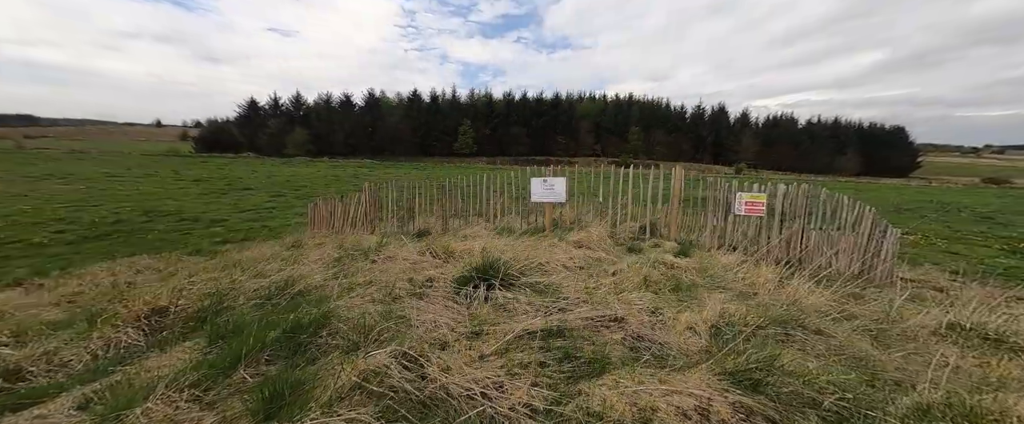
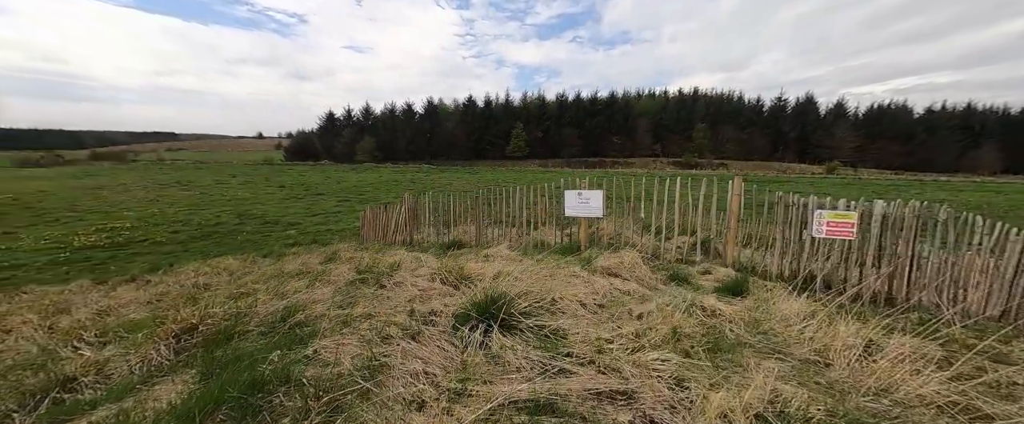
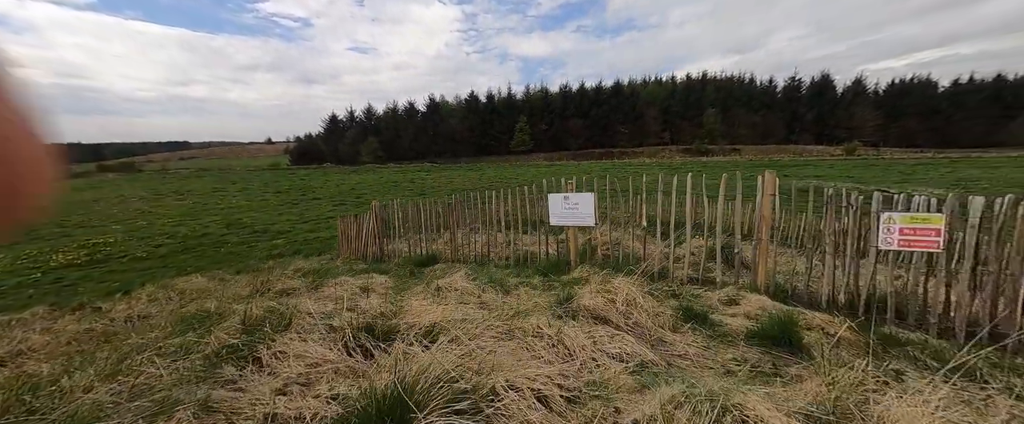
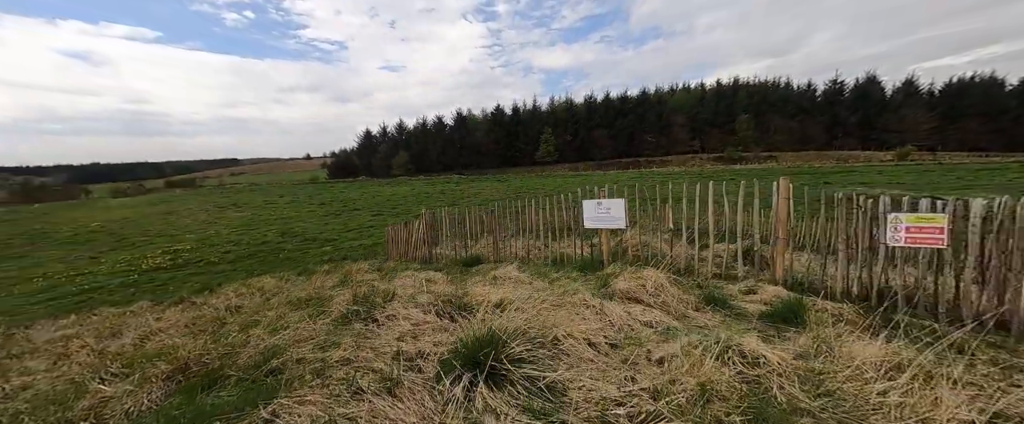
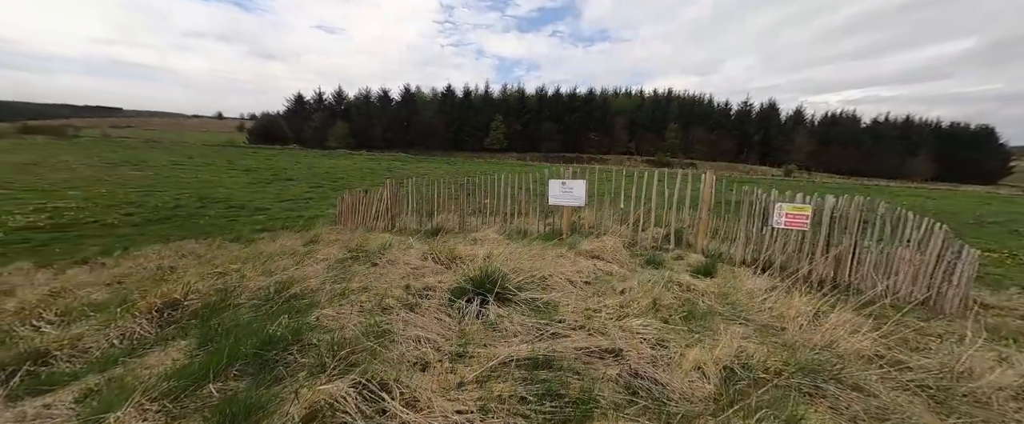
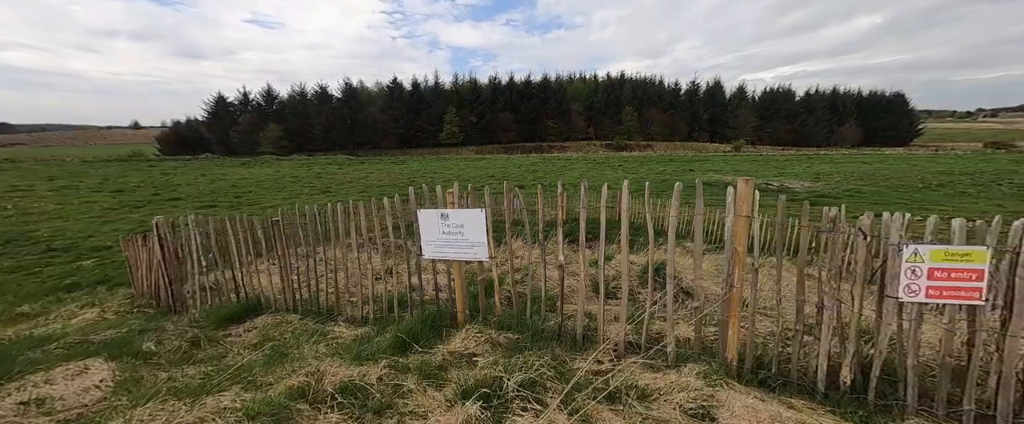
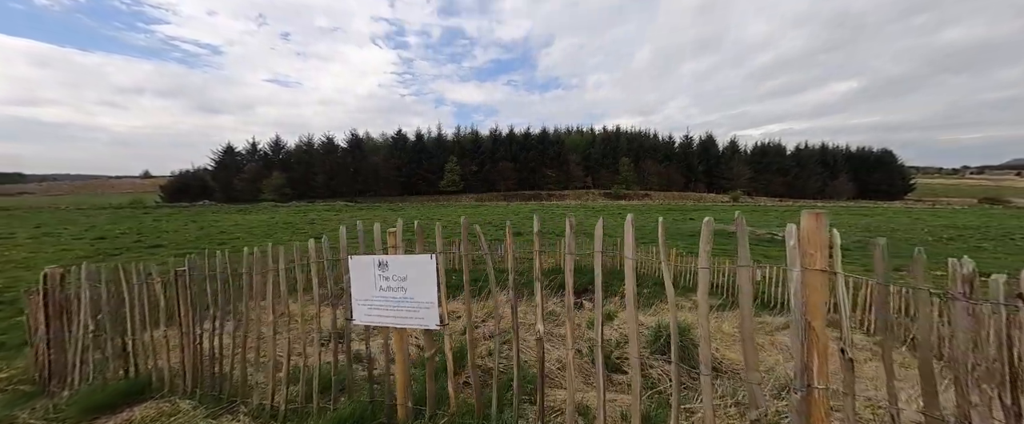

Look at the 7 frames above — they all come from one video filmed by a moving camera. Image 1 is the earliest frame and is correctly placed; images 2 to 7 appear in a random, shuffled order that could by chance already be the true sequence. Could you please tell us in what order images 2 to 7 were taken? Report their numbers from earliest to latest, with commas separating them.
5, 2, 4, 3, 6, 7
